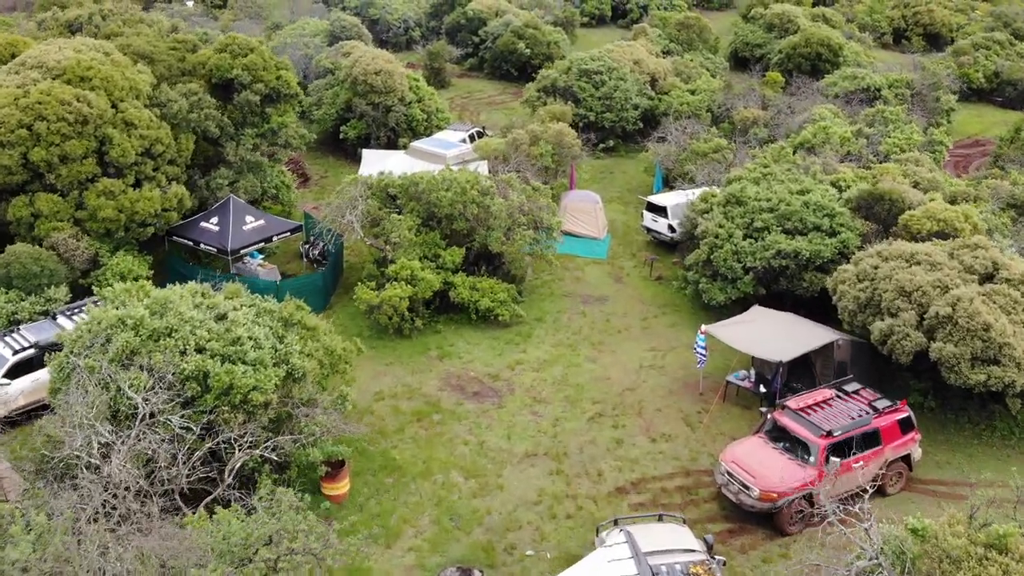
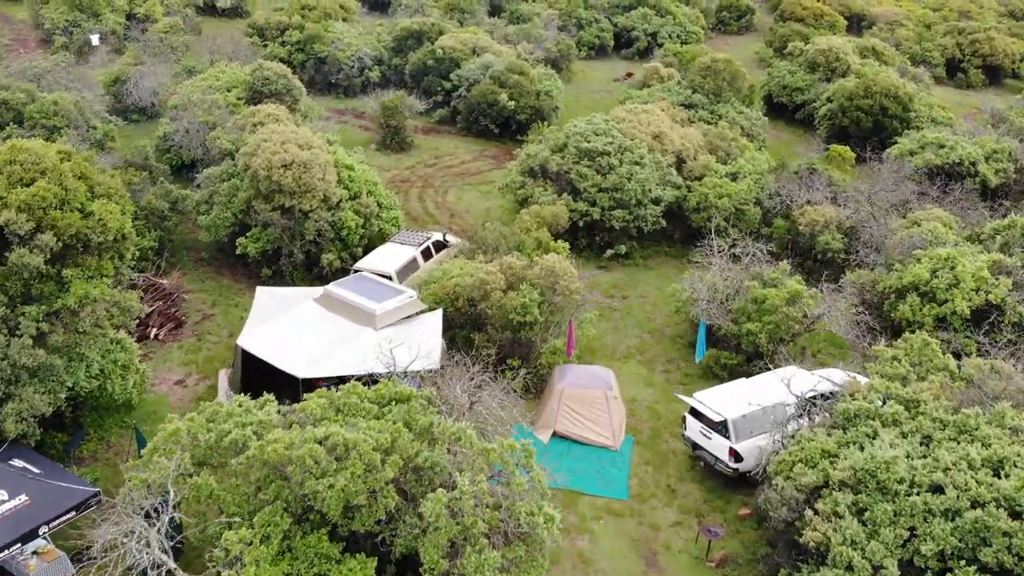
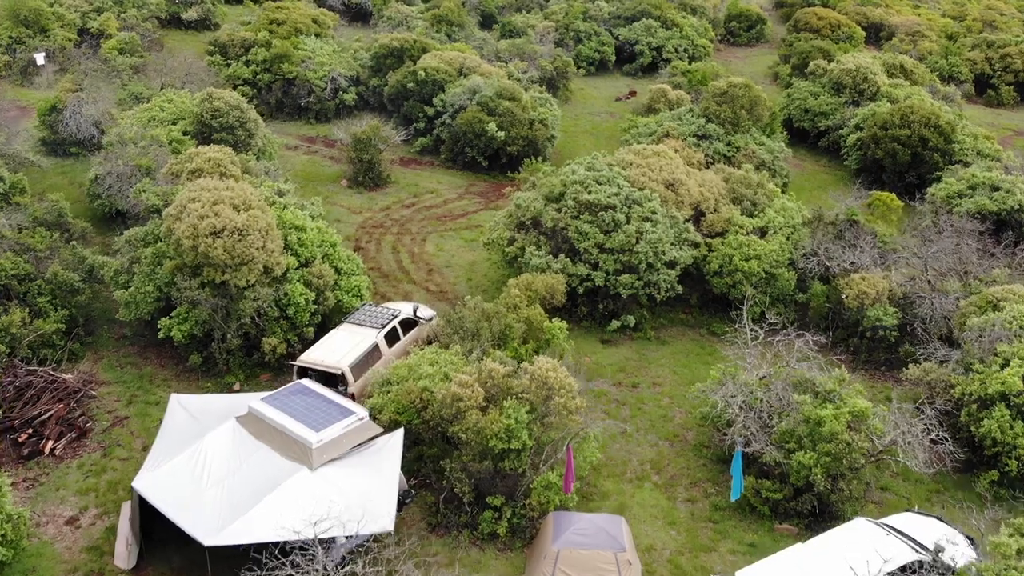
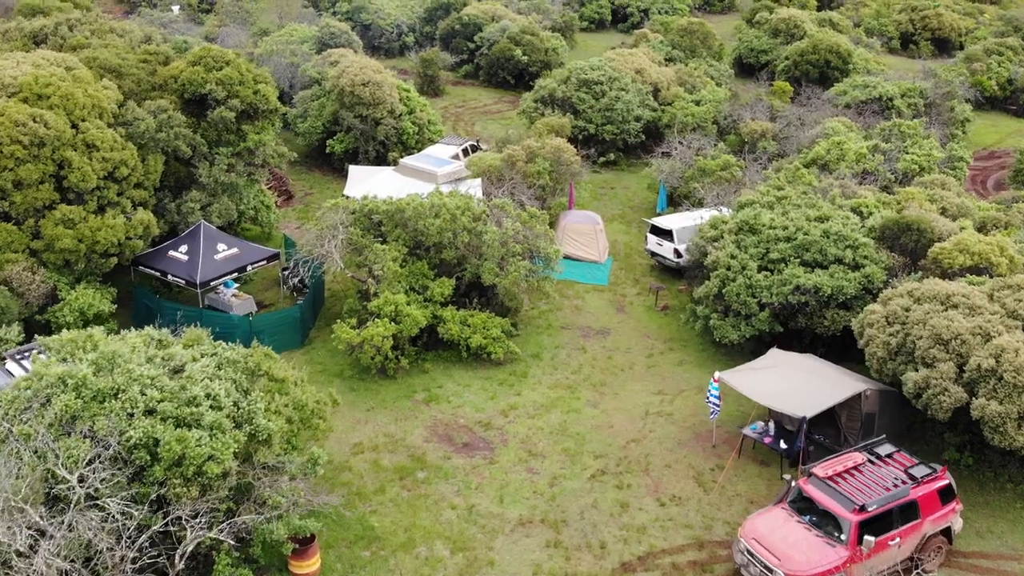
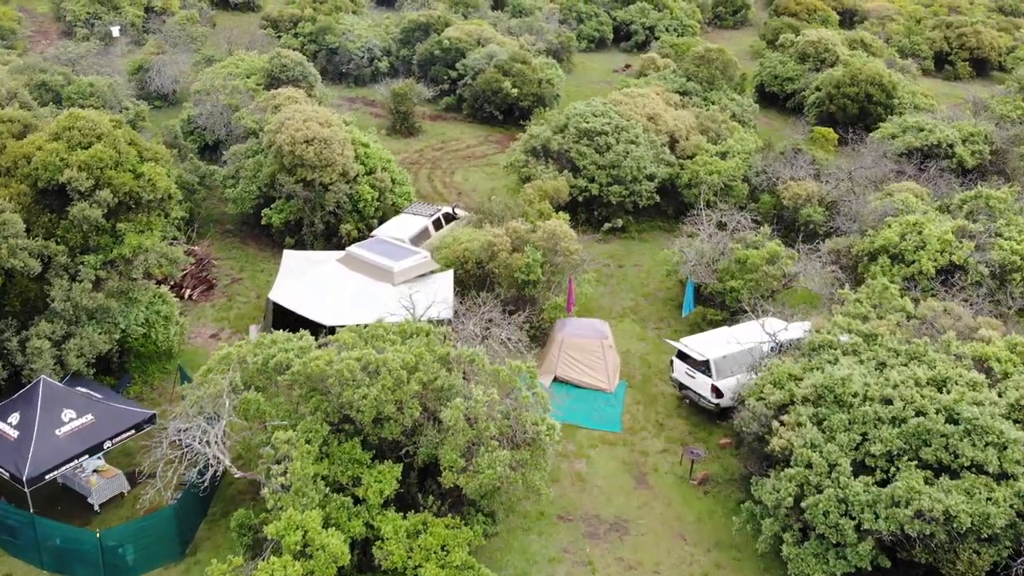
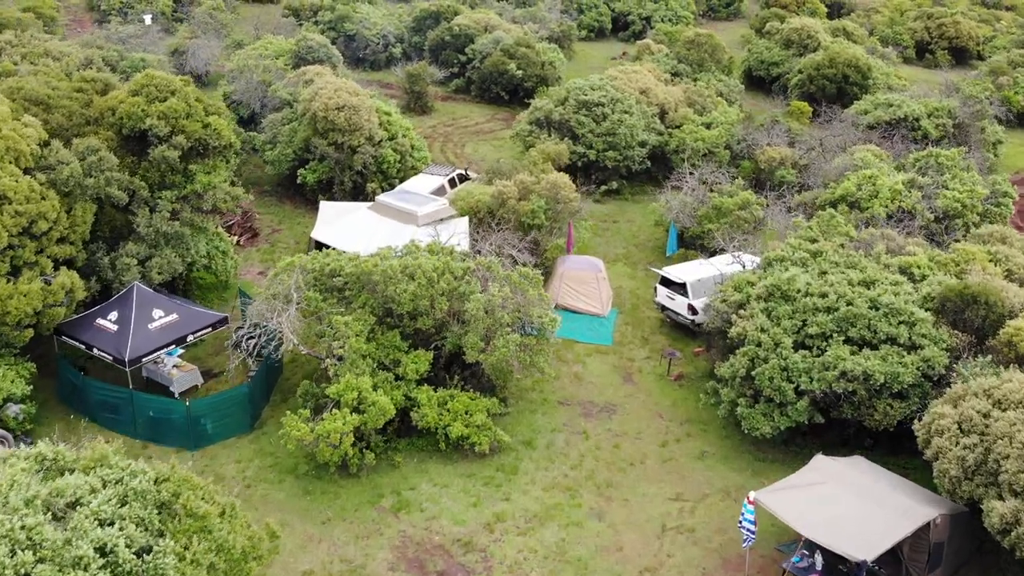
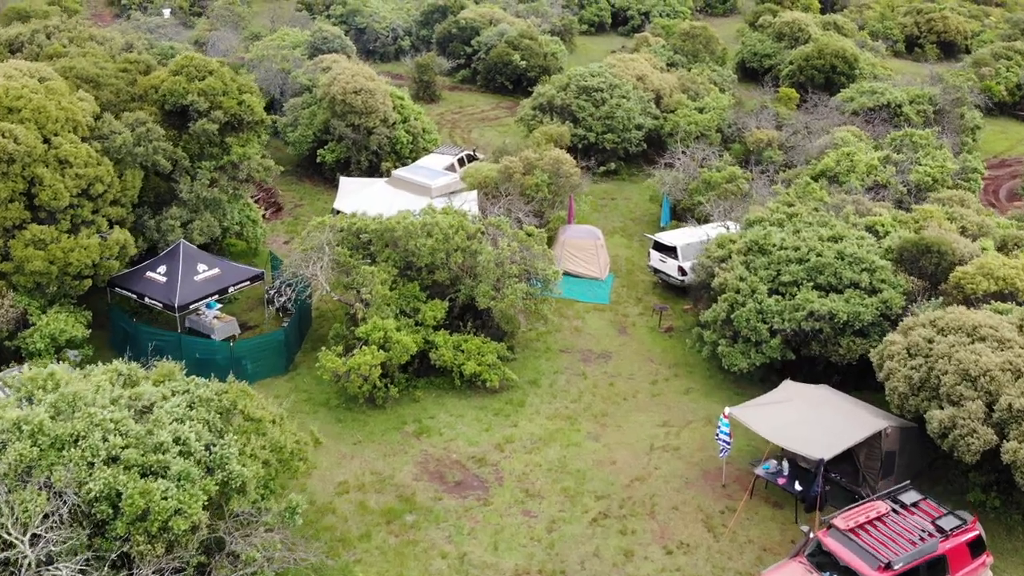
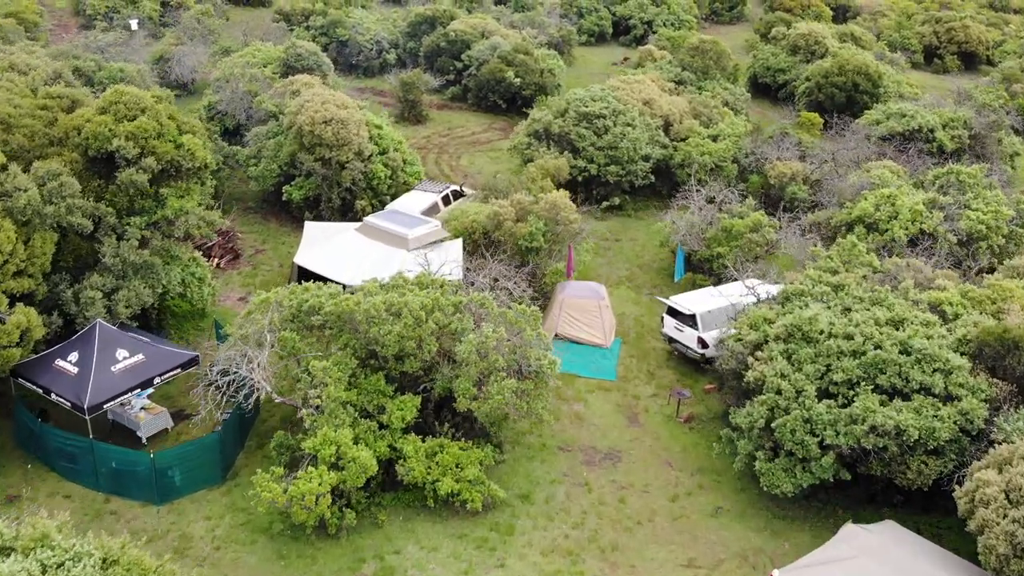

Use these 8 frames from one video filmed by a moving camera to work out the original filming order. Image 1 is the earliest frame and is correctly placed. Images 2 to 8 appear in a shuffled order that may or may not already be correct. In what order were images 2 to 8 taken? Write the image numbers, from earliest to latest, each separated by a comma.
4, 7, 6, 8, 5, 2, 3
